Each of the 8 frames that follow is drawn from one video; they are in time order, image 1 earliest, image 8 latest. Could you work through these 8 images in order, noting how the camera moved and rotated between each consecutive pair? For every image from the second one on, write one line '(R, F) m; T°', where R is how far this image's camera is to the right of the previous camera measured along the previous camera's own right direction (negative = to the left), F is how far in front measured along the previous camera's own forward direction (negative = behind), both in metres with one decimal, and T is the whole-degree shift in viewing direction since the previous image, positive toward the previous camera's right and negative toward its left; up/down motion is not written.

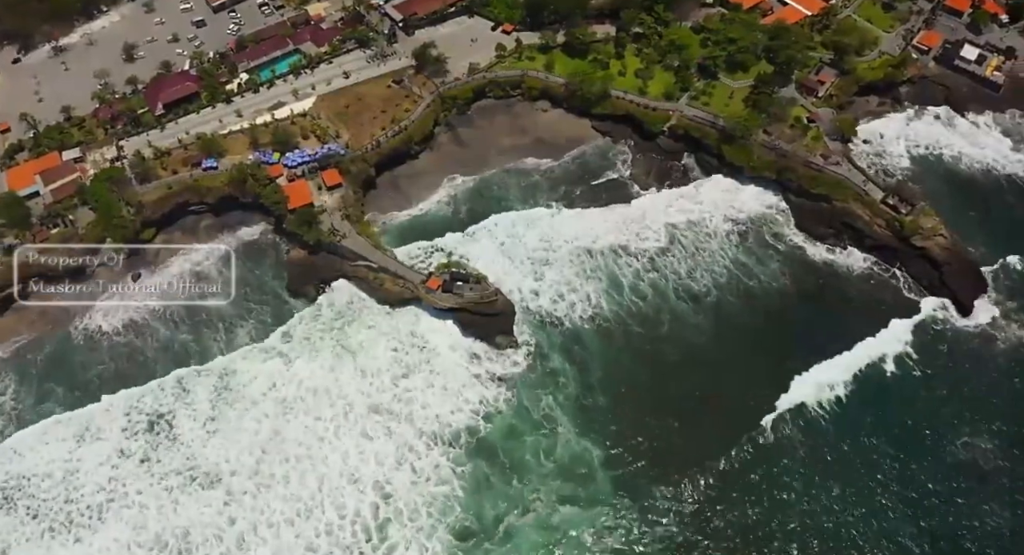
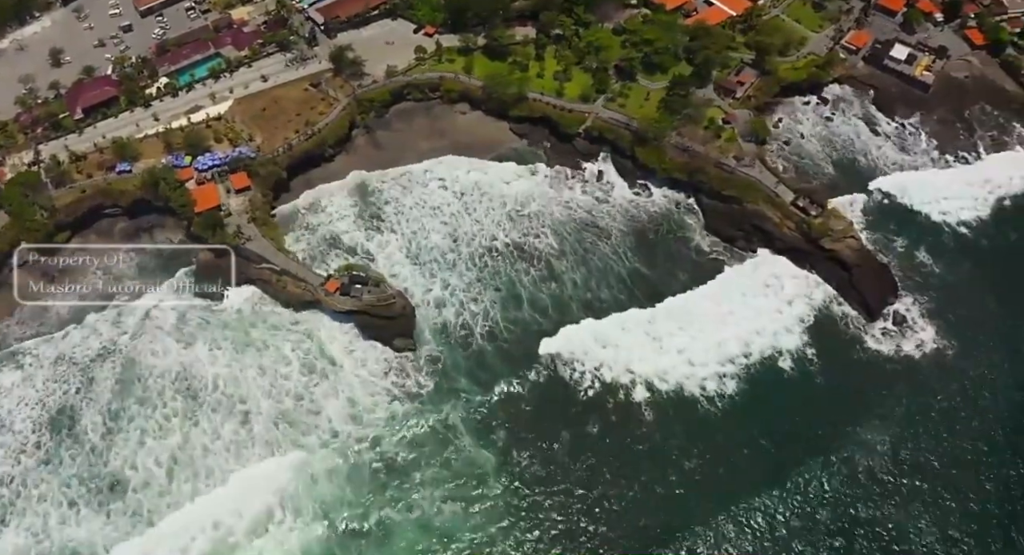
(+5.7, 0.0) m; -1°
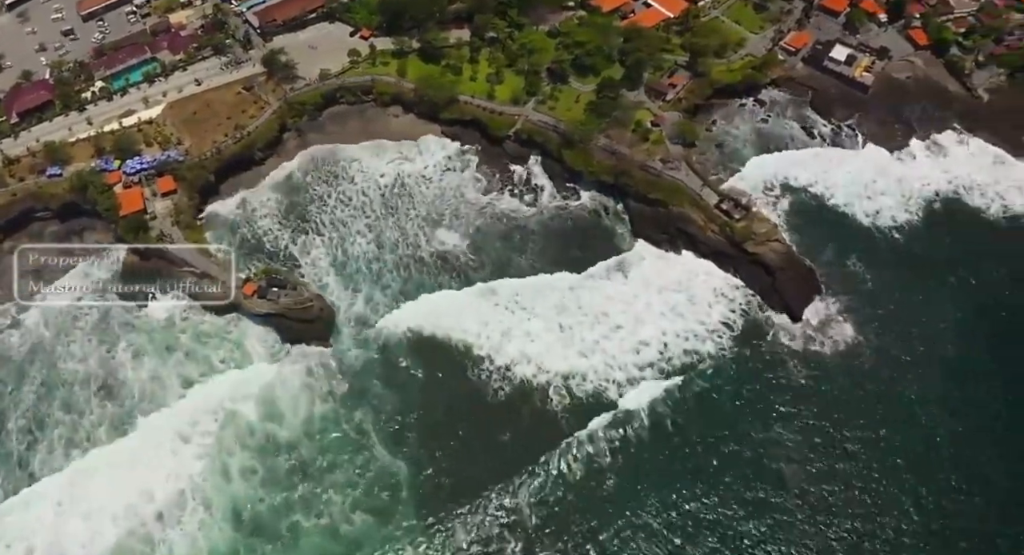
(+4.7, +0.1) m; -1°
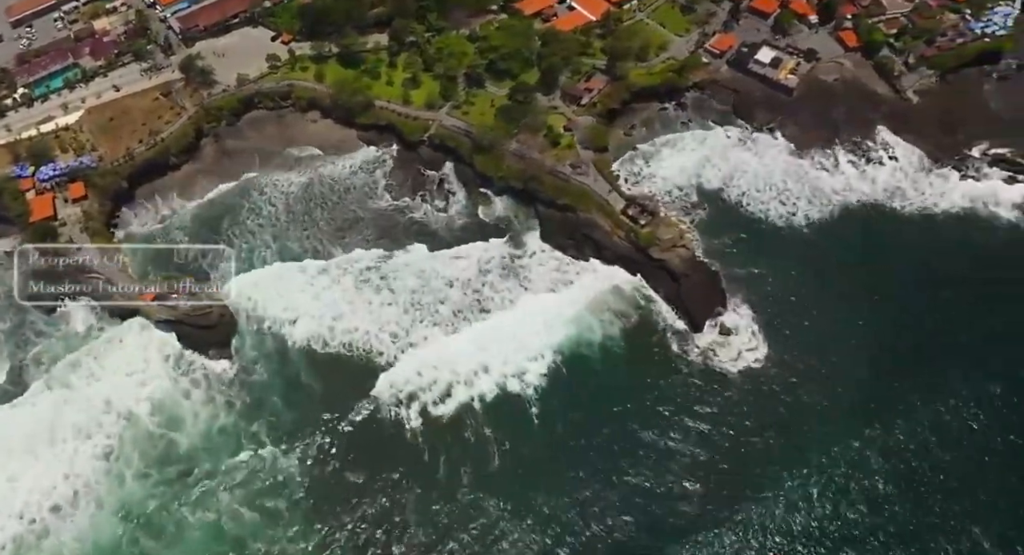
(+5.7, +0.2) m; -1°
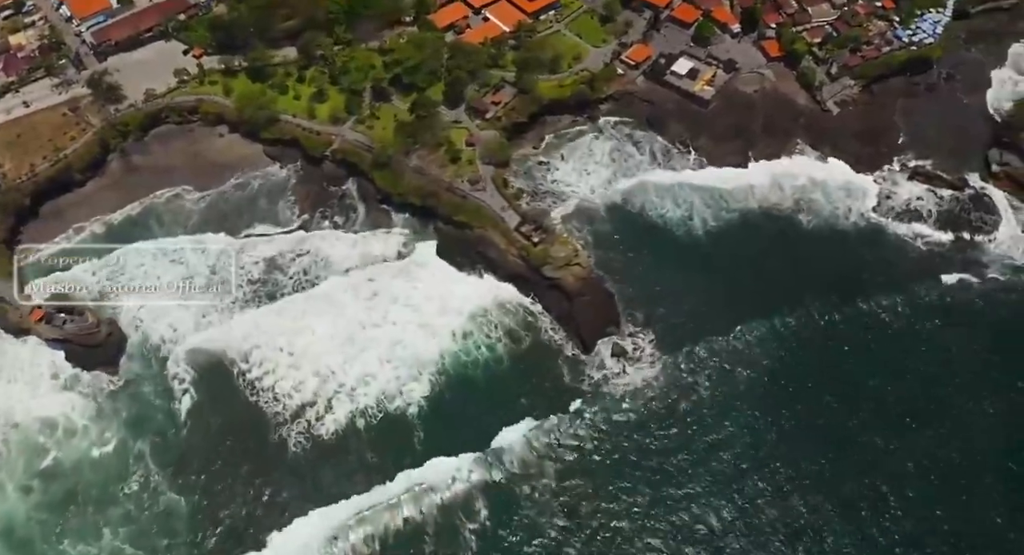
(+6.4, +0.7) m; -2°
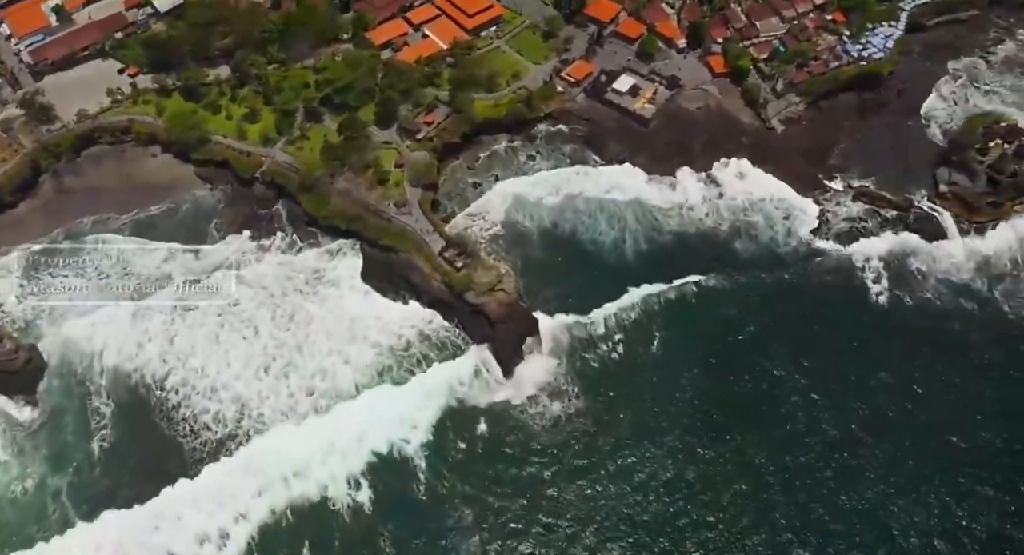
(+4.4, +0.9) m; -1°
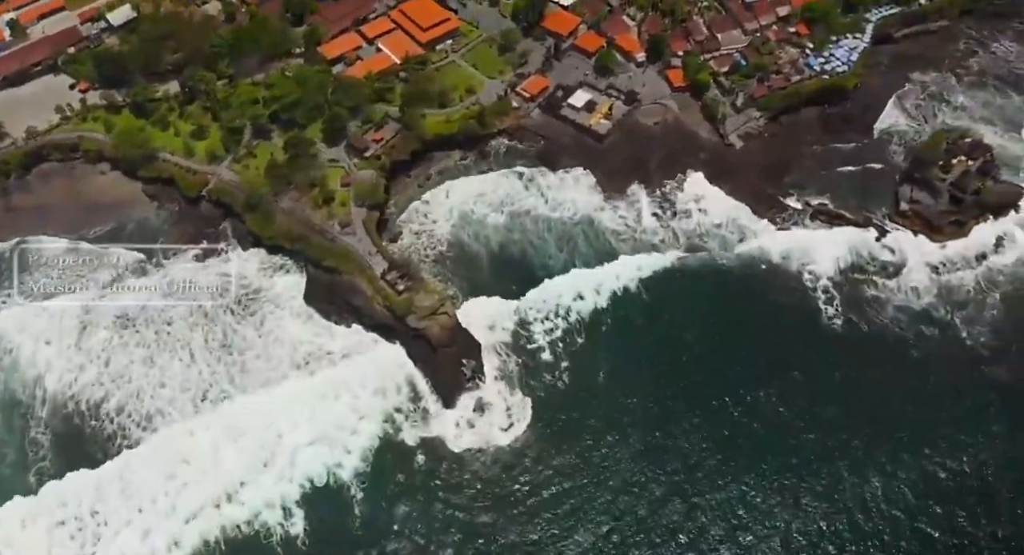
(+3.2, +0.8) m; -1°
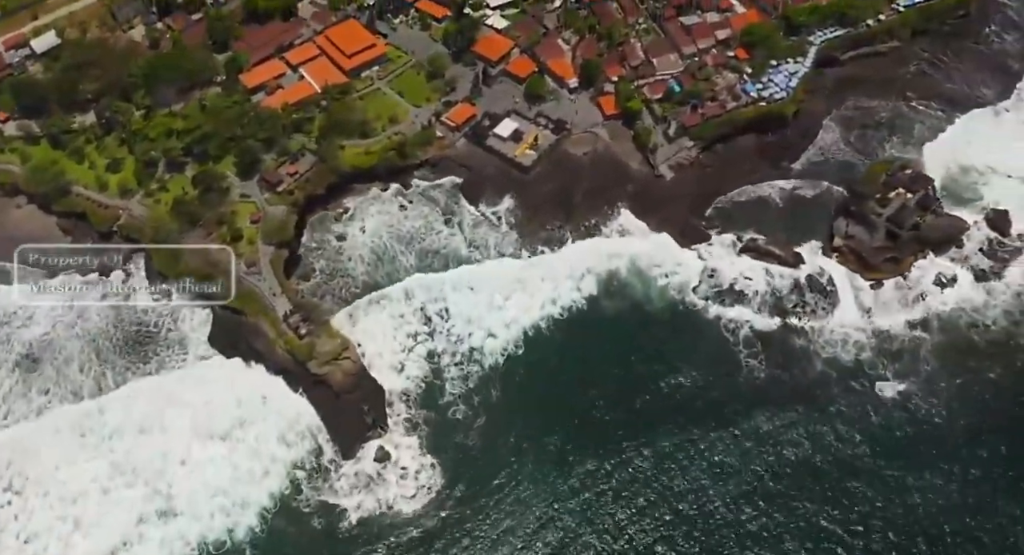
(+5.1, +1.5) m; -1°
